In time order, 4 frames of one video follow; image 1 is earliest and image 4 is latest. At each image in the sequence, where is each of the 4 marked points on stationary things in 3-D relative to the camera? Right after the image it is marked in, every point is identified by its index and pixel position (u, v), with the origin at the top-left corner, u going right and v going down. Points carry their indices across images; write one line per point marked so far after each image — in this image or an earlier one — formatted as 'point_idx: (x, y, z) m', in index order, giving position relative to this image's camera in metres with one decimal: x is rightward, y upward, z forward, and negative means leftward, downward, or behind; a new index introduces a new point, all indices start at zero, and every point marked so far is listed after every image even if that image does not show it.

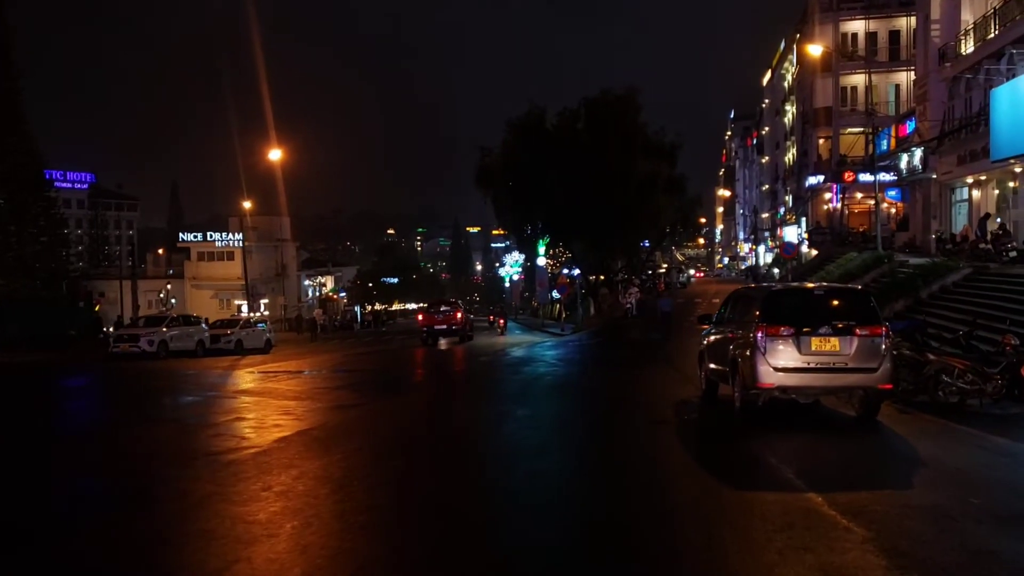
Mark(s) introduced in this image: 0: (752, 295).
0: (+3.0, -0.1, +11.8) m
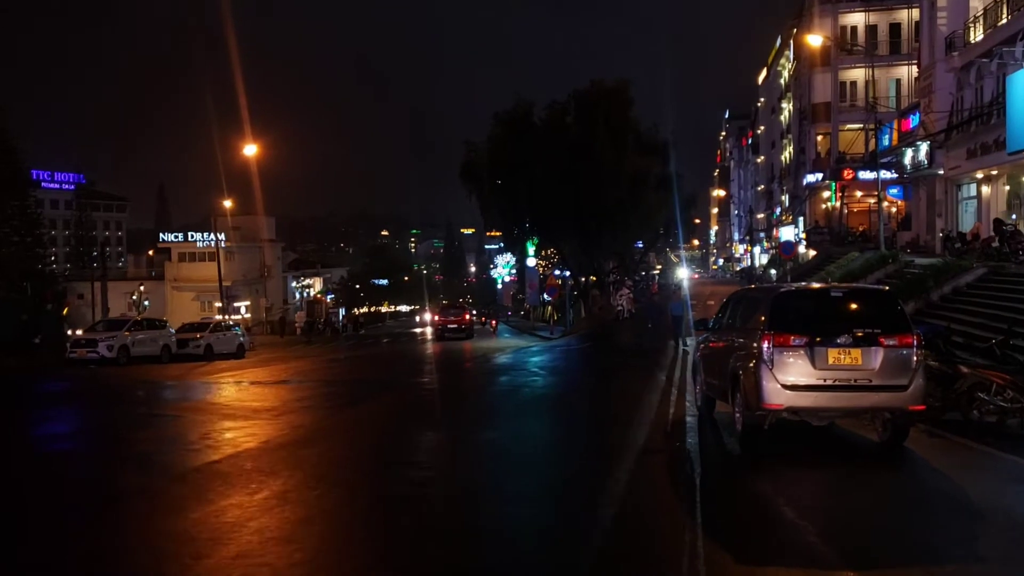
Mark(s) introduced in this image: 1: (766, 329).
0: (+2.6, -0.1, +10.0) m
1: (+2.4, -0.4, +9.0) m
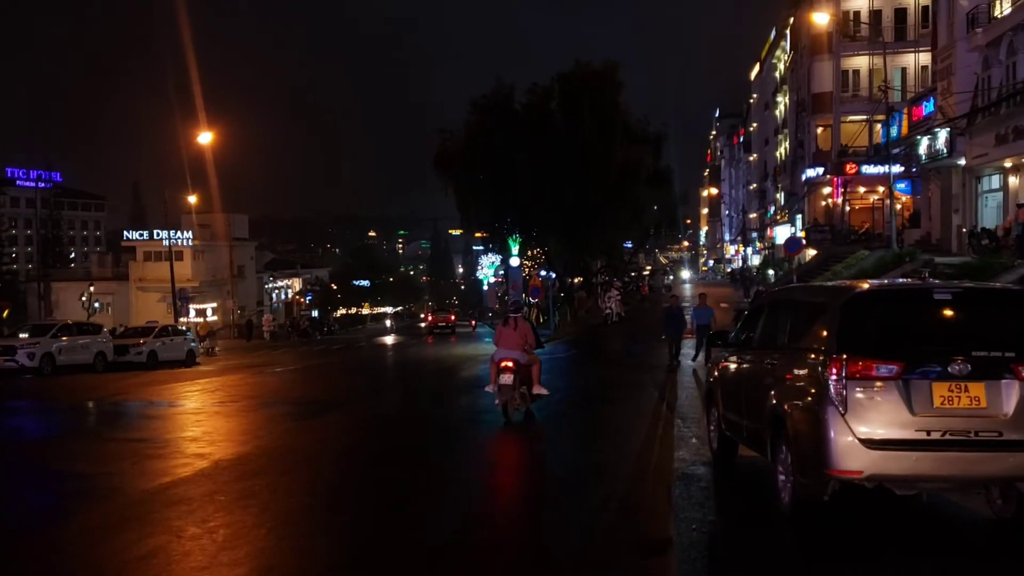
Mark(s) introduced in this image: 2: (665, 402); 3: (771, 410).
0: (+2.1, -0.1, +6.8) m
1: (+2.0, -0.4, +5.9) m
2: (+2.3, -1.7, +14.2) m
3: (+1.9, -0.9, +6.8) m
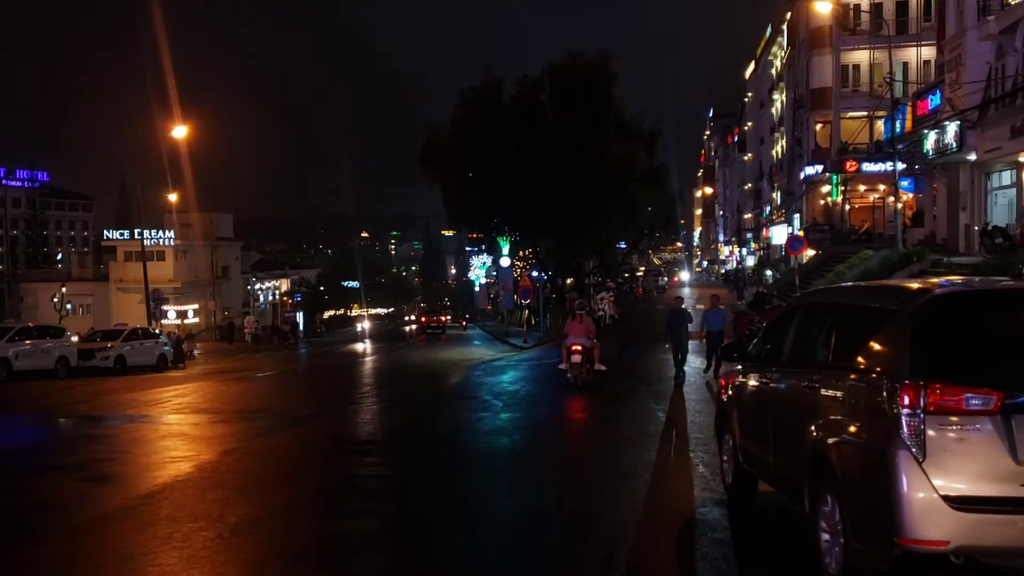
0: (+1.9, -0.1, +5.3) m
1: (+1.8, -0.4, +4.3) m
2: (+2.0, -1.7, +12.7) m
3: (+1.7, -0.9, +5.3) m
